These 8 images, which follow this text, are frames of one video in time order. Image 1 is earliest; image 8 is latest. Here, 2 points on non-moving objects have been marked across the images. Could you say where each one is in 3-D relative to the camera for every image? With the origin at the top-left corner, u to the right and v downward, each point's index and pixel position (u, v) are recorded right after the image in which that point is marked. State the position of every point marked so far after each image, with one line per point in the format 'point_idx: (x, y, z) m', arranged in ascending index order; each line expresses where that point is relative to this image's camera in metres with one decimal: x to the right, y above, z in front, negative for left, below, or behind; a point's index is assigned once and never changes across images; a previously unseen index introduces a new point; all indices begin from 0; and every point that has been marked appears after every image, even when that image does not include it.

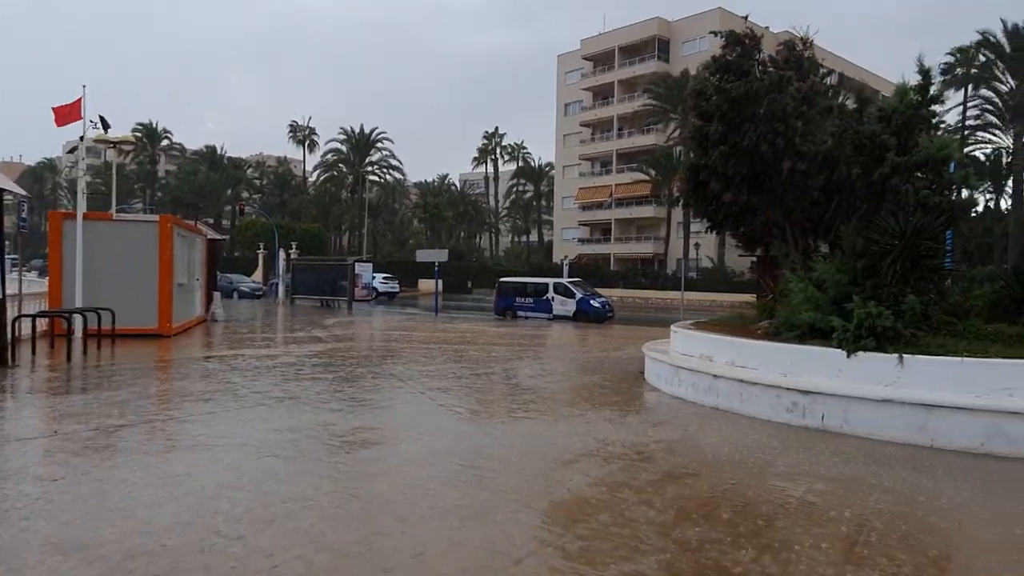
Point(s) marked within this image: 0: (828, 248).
0: (+5.3, +0.7, +12.1) m
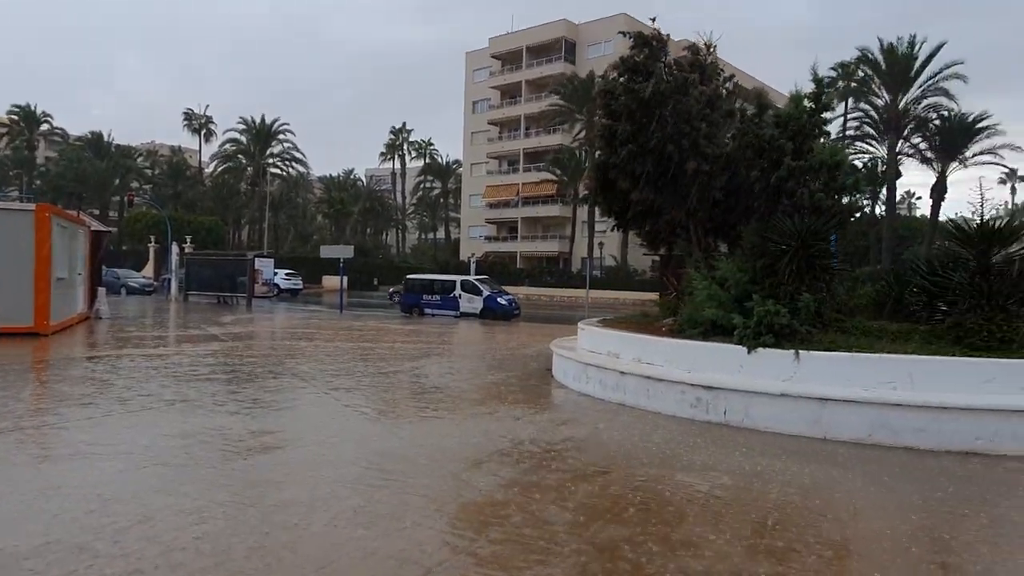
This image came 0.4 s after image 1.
0: (+3.7, +0.7, +12.5) m
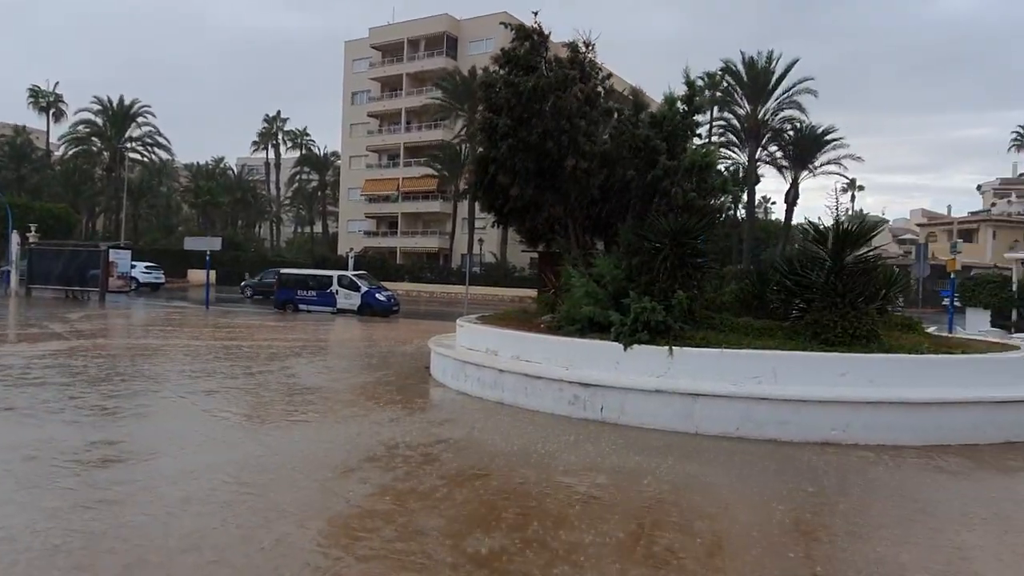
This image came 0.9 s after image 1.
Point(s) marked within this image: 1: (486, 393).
0: (+1.6, +0.7, +12.6) m
1: (-0.4, -1.6, +10.8) m
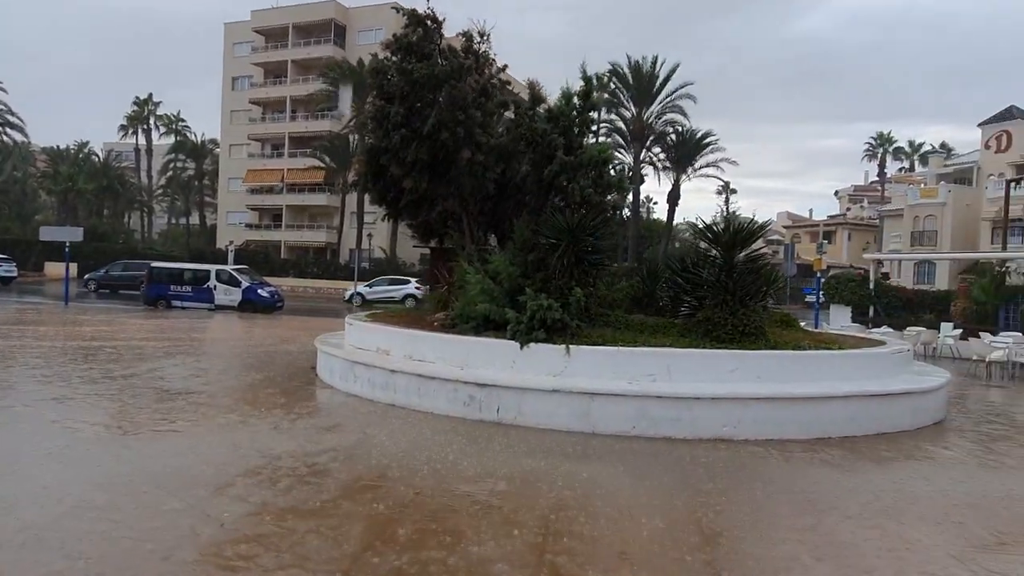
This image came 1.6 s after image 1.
0: (-0.2, +0.8, +12.4) m
1: (-1.9, -1.5, +10.3) m
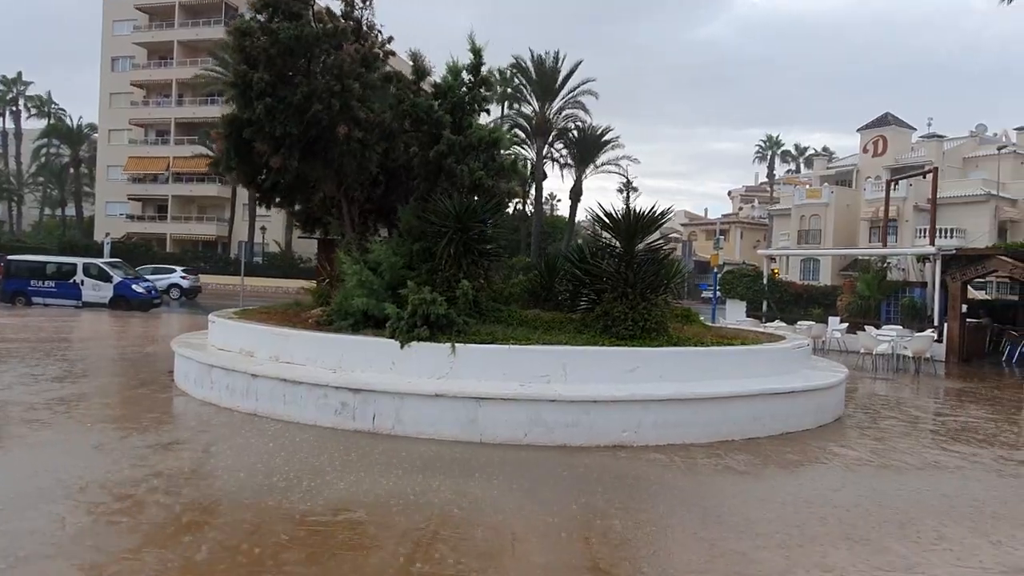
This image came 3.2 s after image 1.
0: (-2.0, +0.9, +11.2) m
1: (-3.4, -1.4, +9.0) m
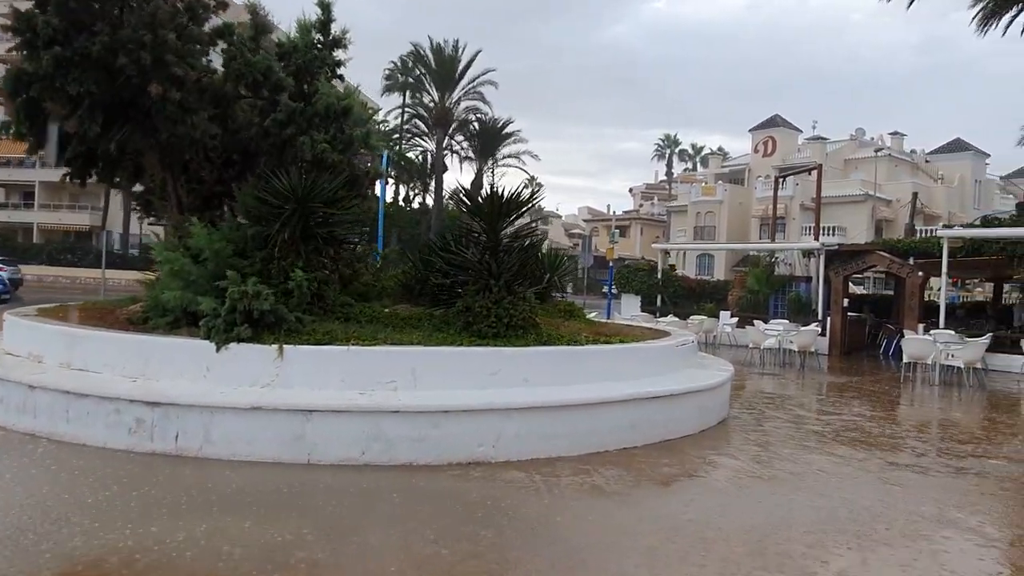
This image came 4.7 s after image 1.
0: (-3.9, +1.0, +9.7) m
1: (-5.0, -1.3, +7.3) m
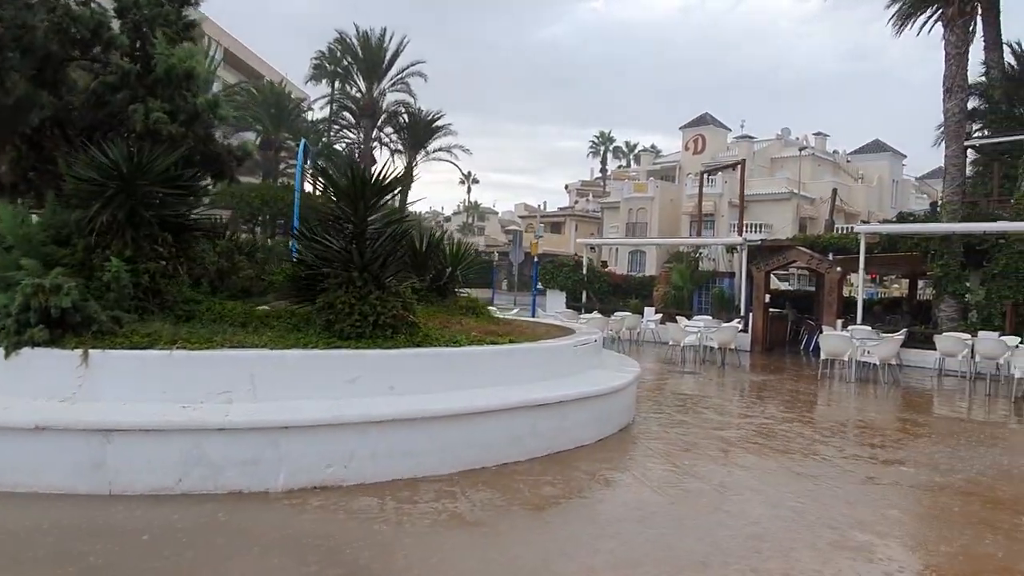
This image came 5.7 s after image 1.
0: (-5.3, +1.1, +8.4) m
1: (-6.2, -1.3, +5.9) m
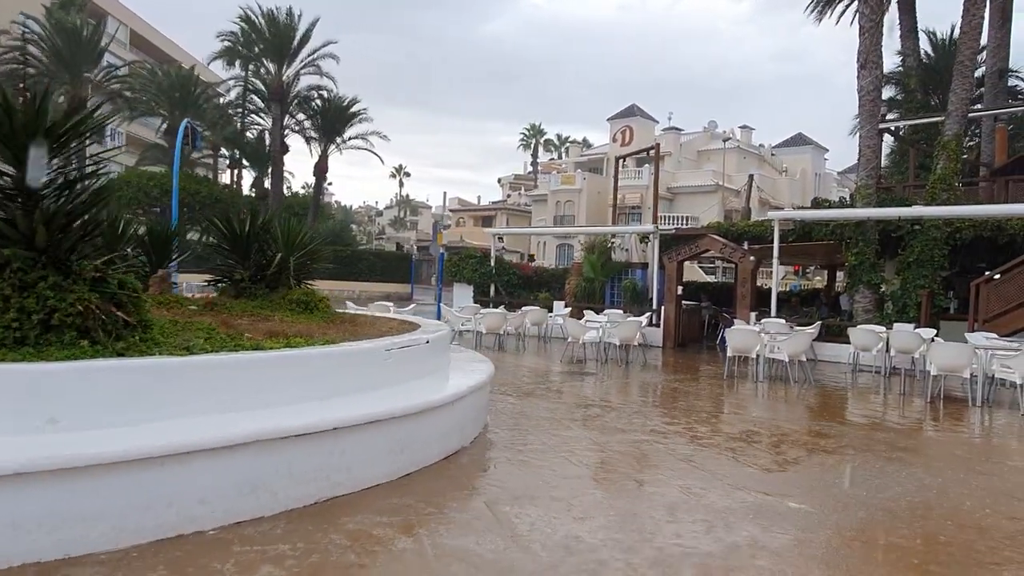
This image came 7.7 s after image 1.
0: (-7.1, +1.2, +5.9) m
1: (-7.8, -1.2, +3.4) m
